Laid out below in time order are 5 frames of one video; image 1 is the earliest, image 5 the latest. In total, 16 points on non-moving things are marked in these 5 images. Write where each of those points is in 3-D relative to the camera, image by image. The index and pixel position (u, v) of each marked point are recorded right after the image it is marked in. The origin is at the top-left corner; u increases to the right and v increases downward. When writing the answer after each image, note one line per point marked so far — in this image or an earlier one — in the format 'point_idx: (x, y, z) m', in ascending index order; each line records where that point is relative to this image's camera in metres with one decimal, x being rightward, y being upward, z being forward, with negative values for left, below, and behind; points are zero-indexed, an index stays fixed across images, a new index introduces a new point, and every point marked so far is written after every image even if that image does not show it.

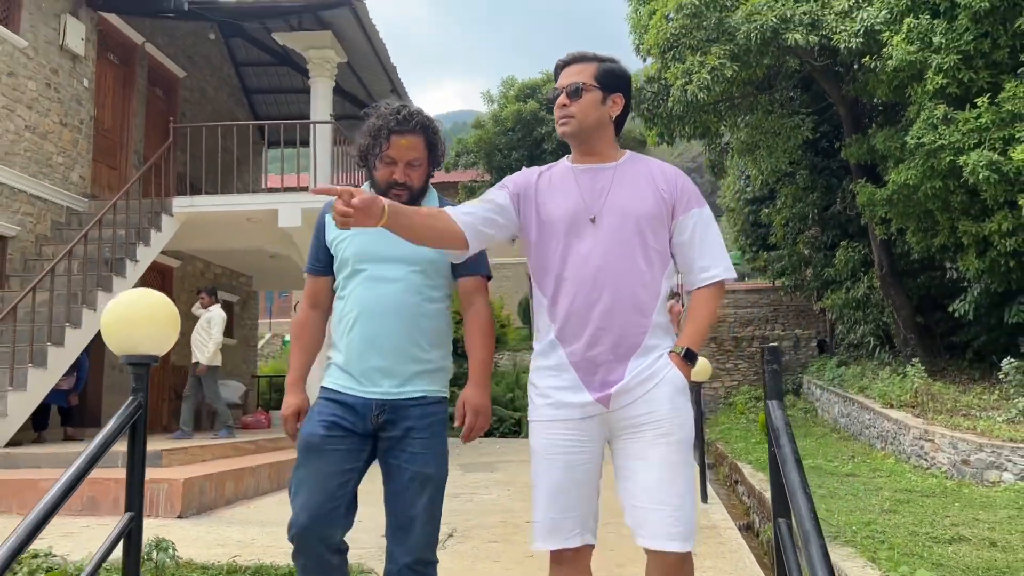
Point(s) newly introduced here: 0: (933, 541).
0: (+2.3, -1.4, +4.6) m
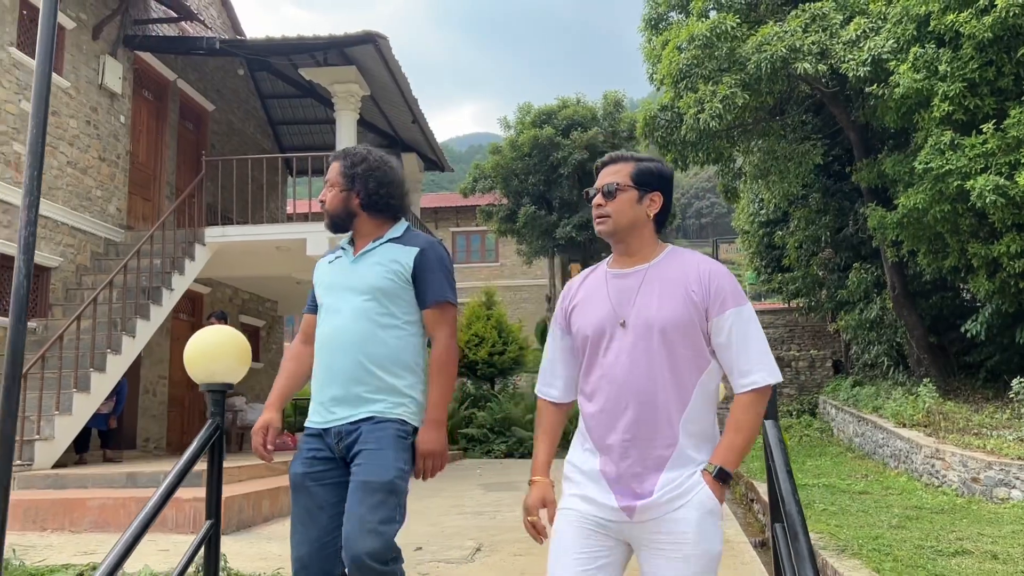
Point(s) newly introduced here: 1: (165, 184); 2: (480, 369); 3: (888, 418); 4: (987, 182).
0: (+2.4, -1.5, +4.9) m
1: (-4.3, +1.3, +10.6) m
2: (-0.6, -1.6, +16.2) m
3: (+4.5, -1.5, +10.2) m
4: (+4.6, +1.0, +8.3) m
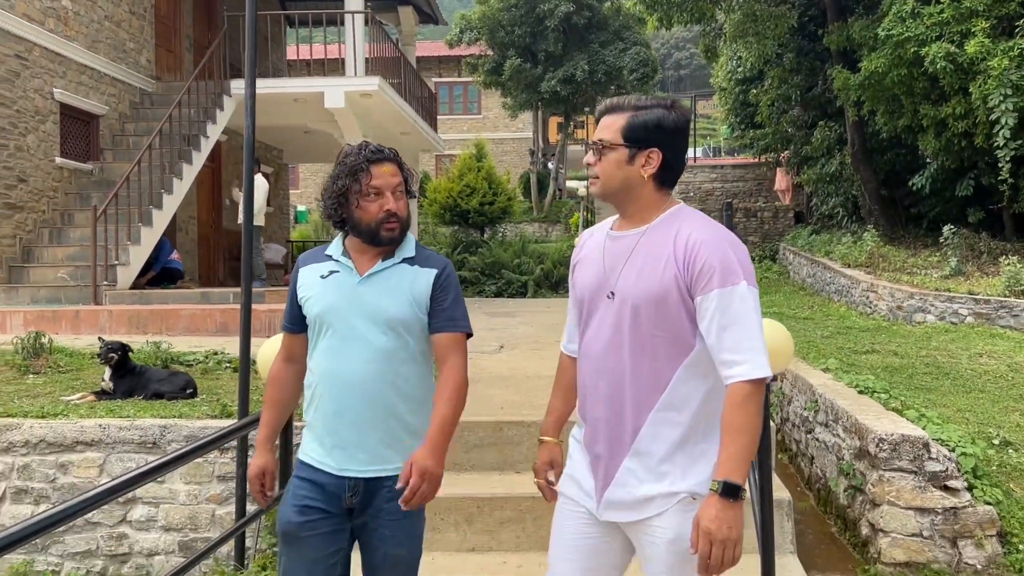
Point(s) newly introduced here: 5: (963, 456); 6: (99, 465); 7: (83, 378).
0: (+2.5, -0.5, +6.3) m
1: (-4.3, +3.3, +11.3) m
2: (-0.8, +1.4, +17.5) m
3: (+4.4, +0.4, +11.7) m
4: (+4.7, +2.6, +9.4) m
5: (+1.8, -0.7, +3.5) m
6: (-1.7, -0.7, +3.5) m
7: (-2.4, -0.5, +4.8) m
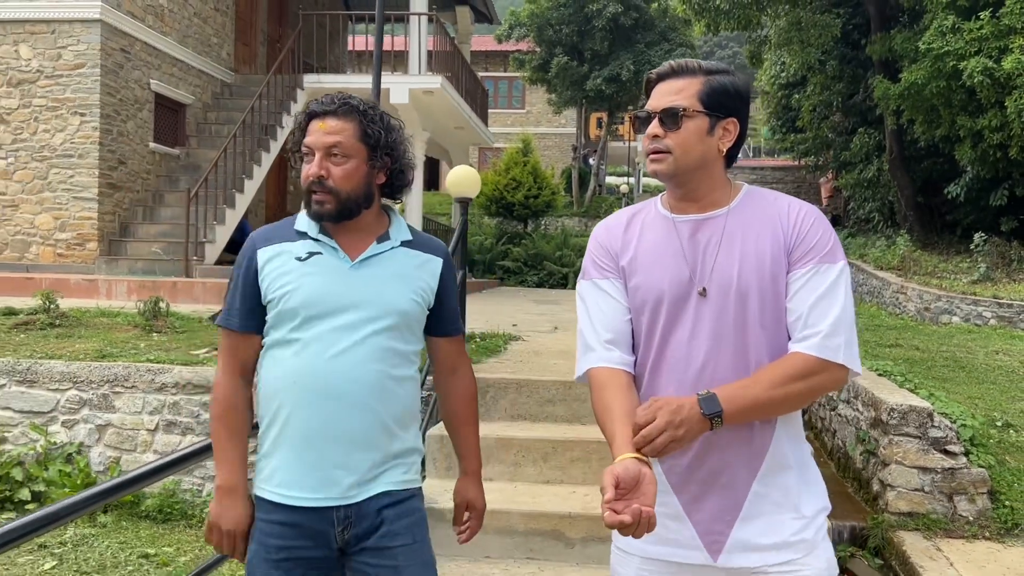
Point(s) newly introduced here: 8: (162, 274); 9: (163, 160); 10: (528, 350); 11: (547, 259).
0: (+3.0, -0.5, +6.9) m
1: (-3.6, +3.6, +12.1) m
2: (+0.1, +1.7, +18.1) m
3: (+5.1, +0.4, +12.2) m
4: (+5.3, +2.6, +9.9) m
5: (+2.1, -0.7, +4.1) m
6: (-1.4, -0.6, +4.3) m
7: (-2.0, -0.3, +5.5) m
8: (-3.4, +0.1, +8.2) m
9: (-3.9, +1.4, +9.7) m
10: (+0.1, -0.4, +5.5) m
11: (+0.7, +0.6, +15.8) m
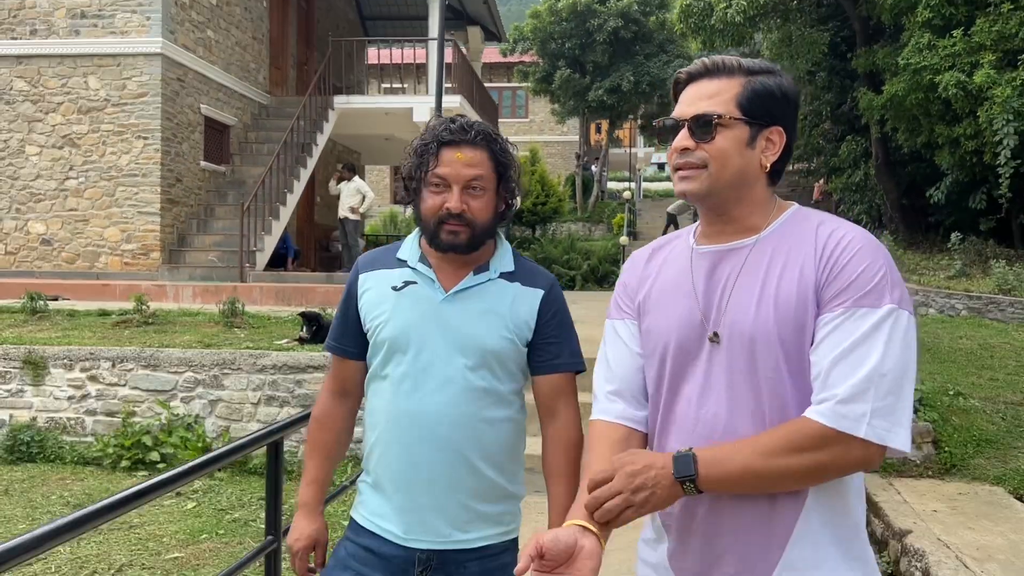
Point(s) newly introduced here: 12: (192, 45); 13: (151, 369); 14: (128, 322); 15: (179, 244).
0: (+3.2, -0.4, +7.9) m
1: (-3.4, +3.5, +13.1) m
2: (+0.3, +1.6, +19.1) m
3: (+5.3, +0.4, +13.2) m
4: (+5.5, +2.6, +10.8) m
5: (+2.3, -0.6, +5.0) m
6: (-1.2, -0.6, +5.2) m
7: (-1.8, -0.3, +6.5) m
8: (-3.1, +0.1, +9.2) m
9: (-3.7, +1.4, +10.6) m
10: (+0.3, -0.4, +6.5) m
11: (+0.9, +0.5, +16.8) m
12: (-3.7, +2.8, +10.0) m
13: (-2.2, -0.5, +5.3) m
14: (-3.0, -0.3, +6.7) m
15: (-3.8, +0.5, +9.8) m
